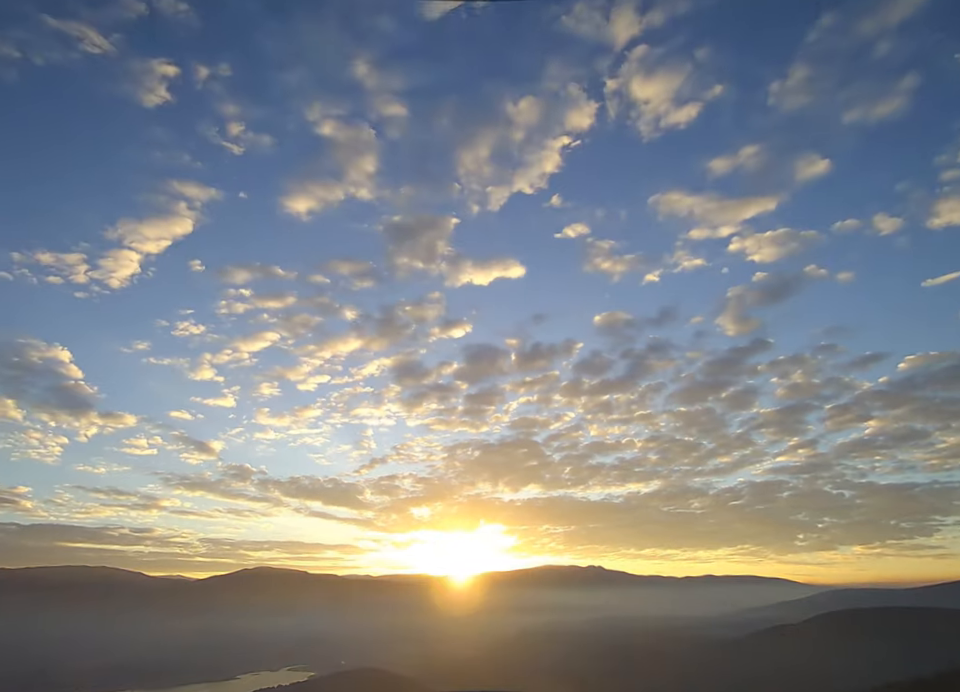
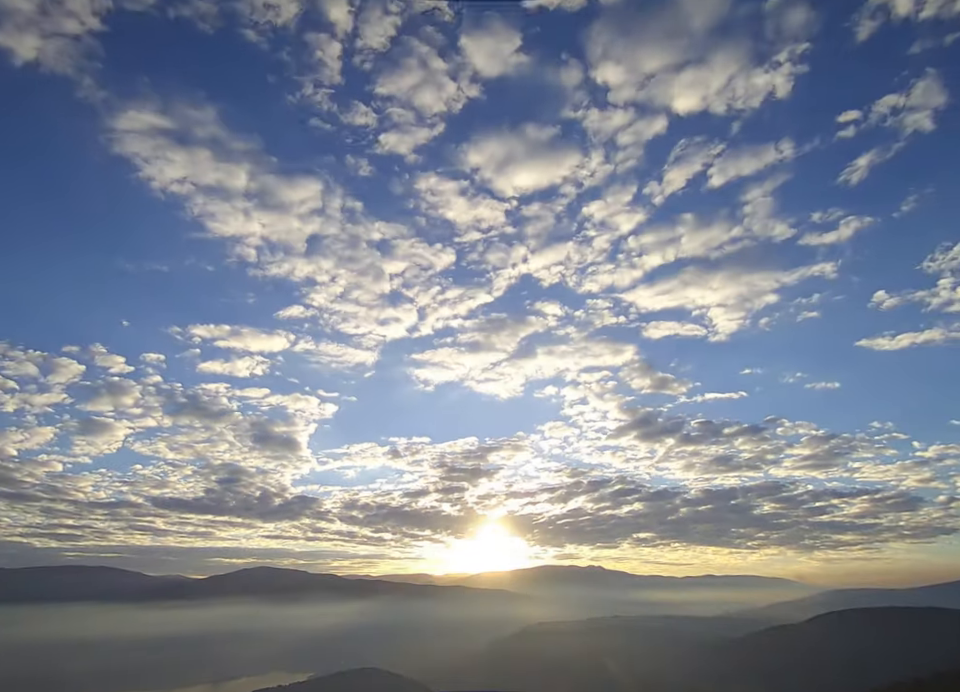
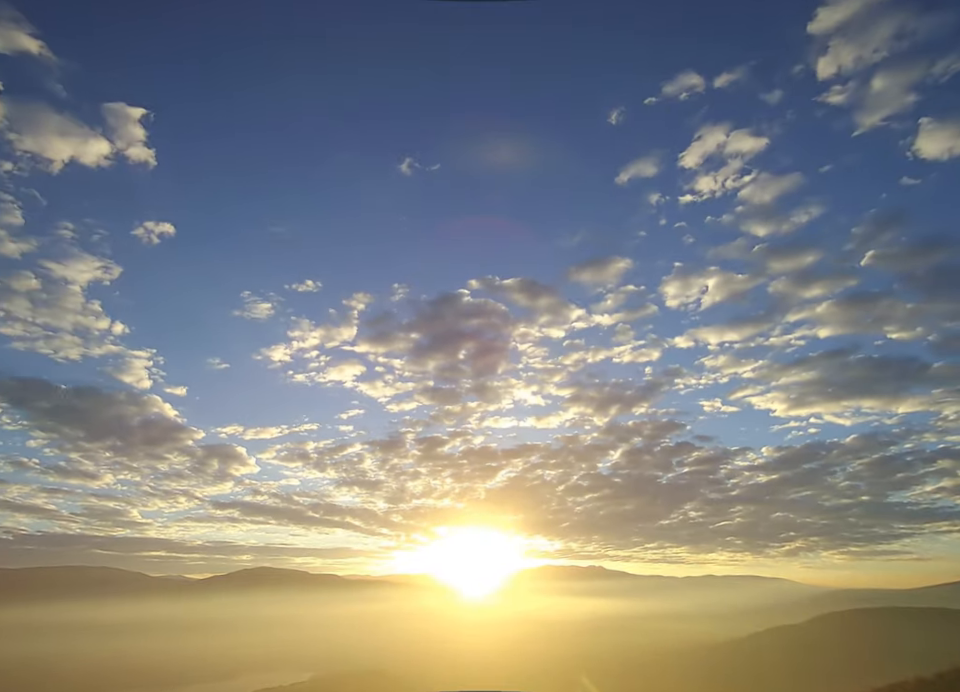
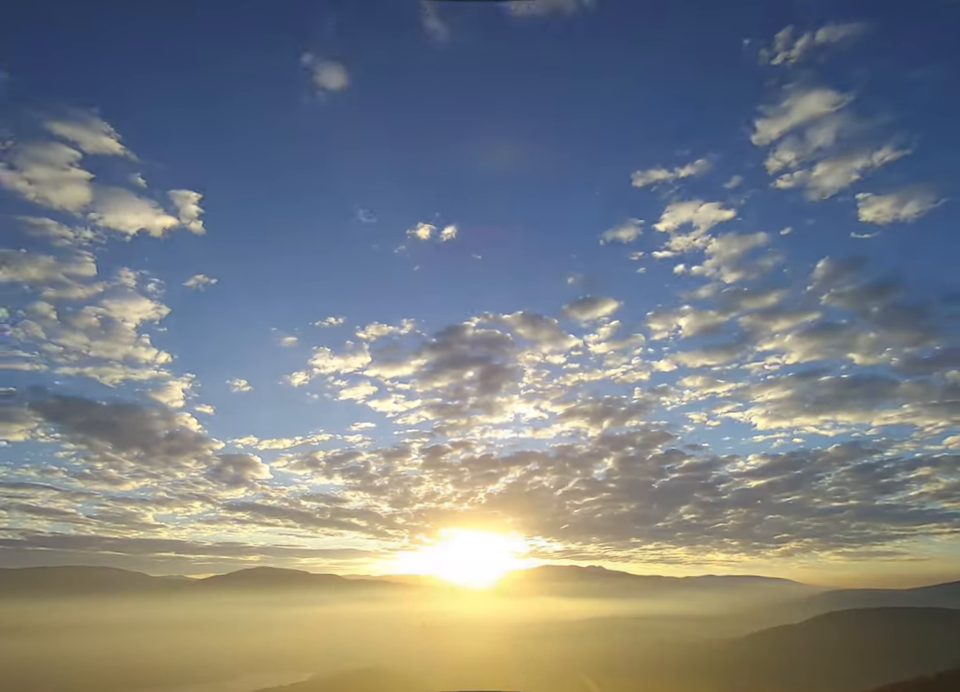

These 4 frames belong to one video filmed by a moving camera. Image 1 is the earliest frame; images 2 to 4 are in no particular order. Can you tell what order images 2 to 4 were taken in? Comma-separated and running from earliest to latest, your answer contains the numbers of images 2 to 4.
3, 4, 2
